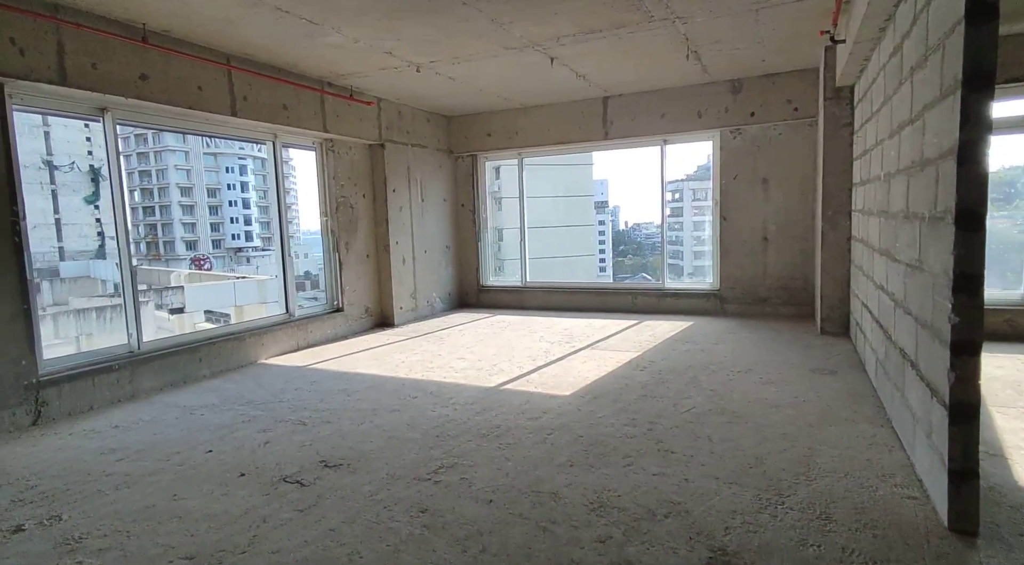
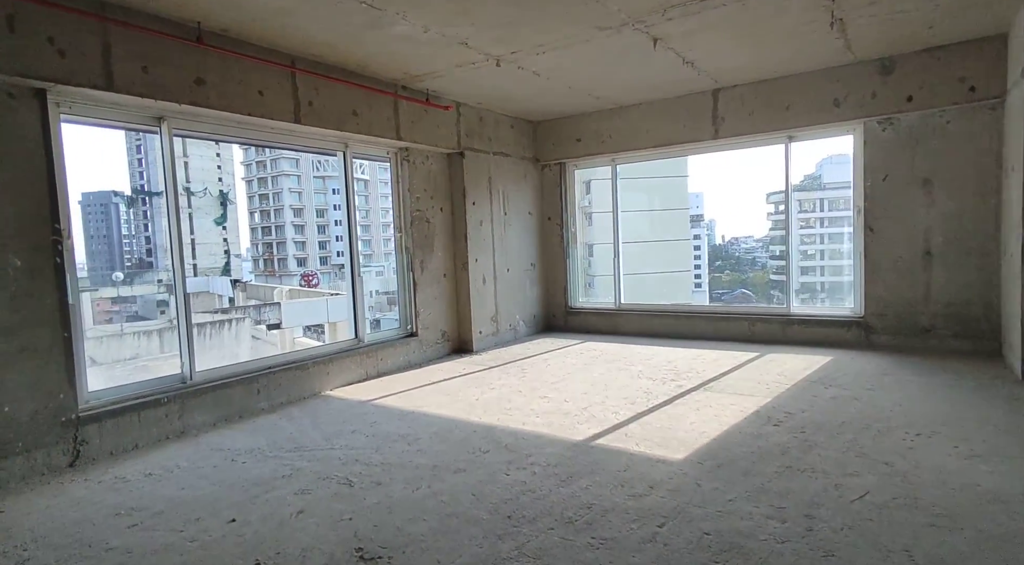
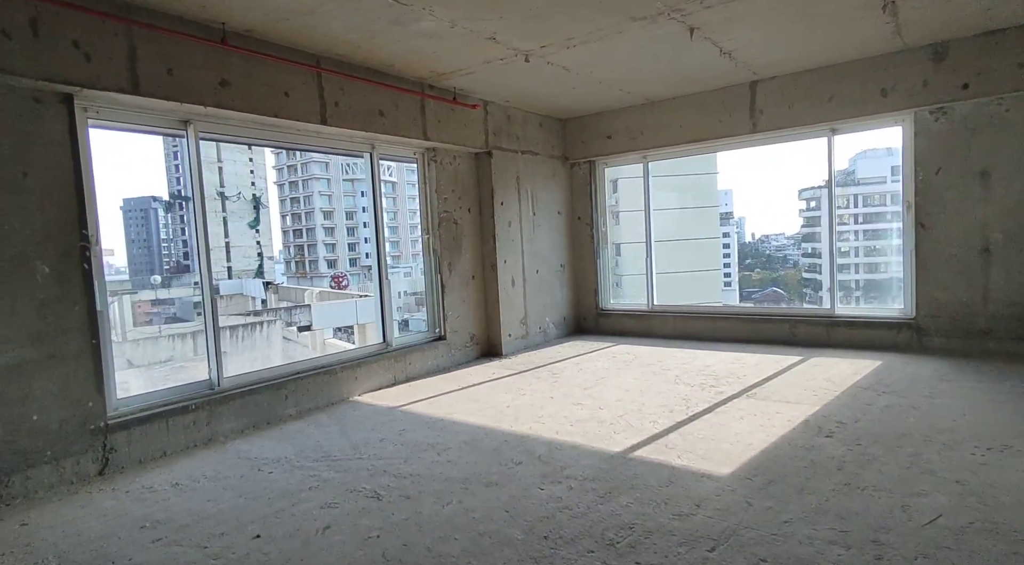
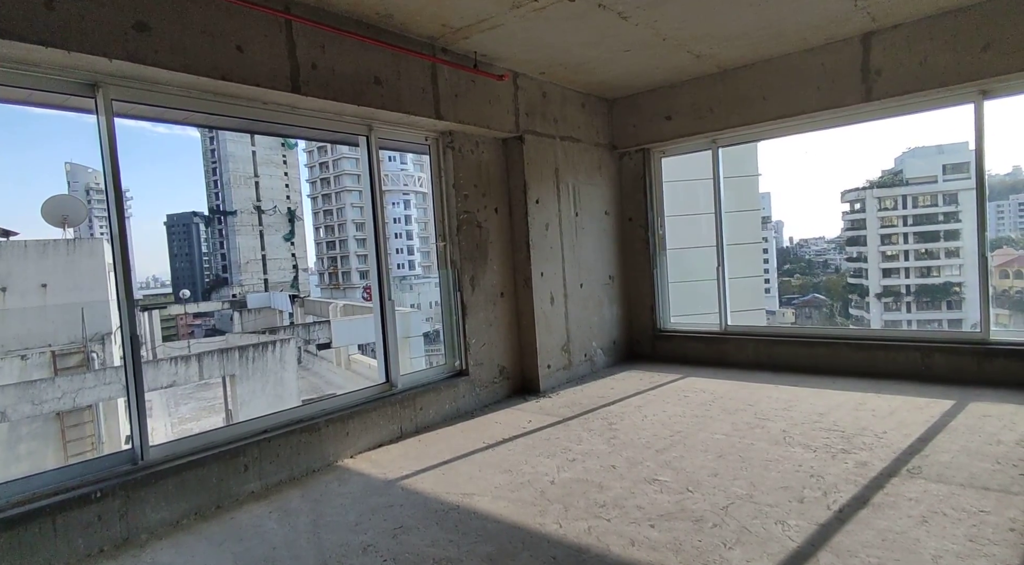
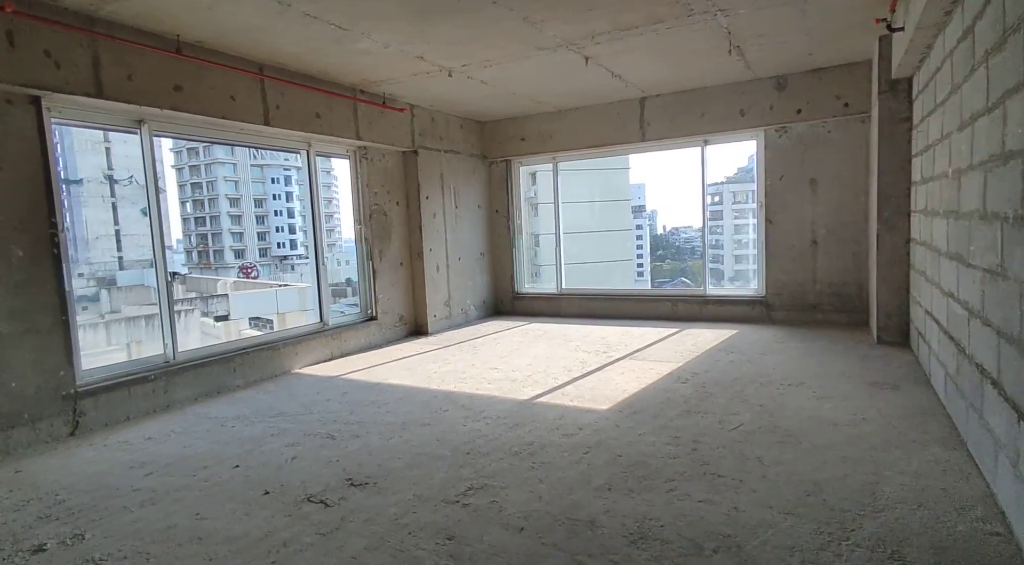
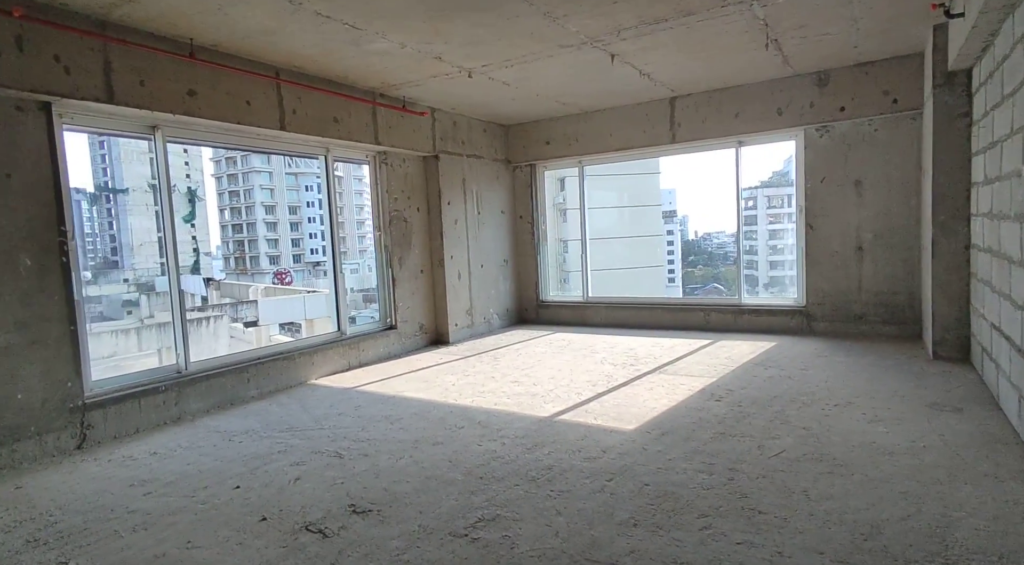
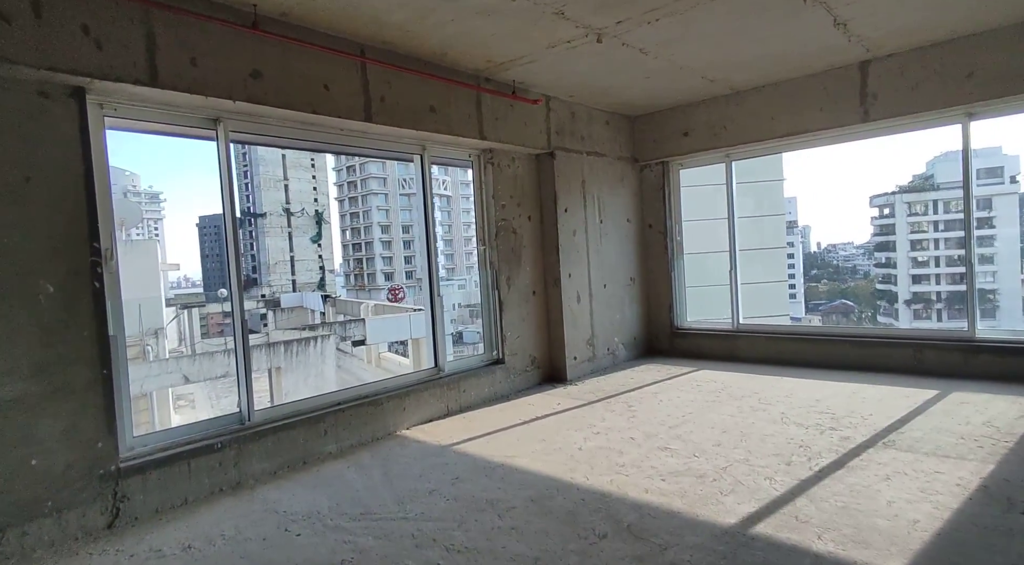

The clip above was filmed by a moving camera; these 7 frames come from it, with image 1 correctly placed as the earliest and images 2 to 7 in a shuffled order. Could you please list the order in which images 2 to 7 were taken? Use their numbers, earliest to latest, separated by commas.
5, 6, 2, 3, 7, 4
